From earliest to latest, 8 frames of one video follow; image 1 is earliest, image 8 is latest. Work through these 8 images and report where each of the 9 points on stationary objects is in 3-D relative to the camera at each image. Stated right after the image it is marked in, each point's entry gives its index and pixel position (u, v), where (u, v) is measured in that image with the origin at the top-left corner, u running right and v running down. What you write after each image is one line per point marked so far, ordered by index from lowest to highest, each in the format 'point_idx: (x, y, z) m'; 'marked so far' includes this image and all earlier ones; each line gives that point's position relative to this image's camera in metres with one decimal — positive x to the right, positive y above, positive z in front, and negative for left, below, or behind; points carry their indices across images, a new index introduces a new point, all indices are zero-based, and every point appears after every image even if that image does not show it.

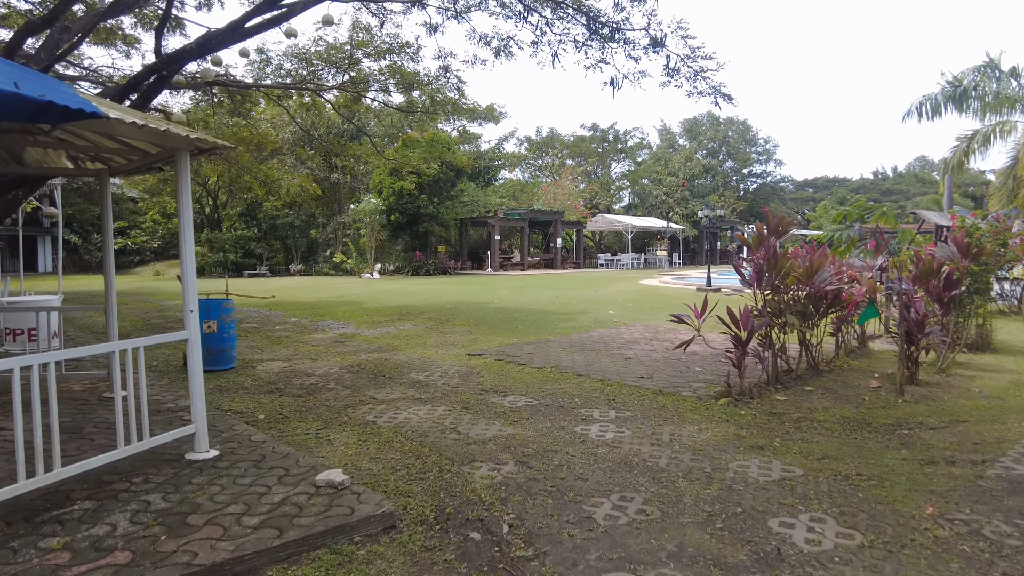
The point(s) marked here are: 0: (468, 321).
0: (-0.6, -0.5, +9.4) m
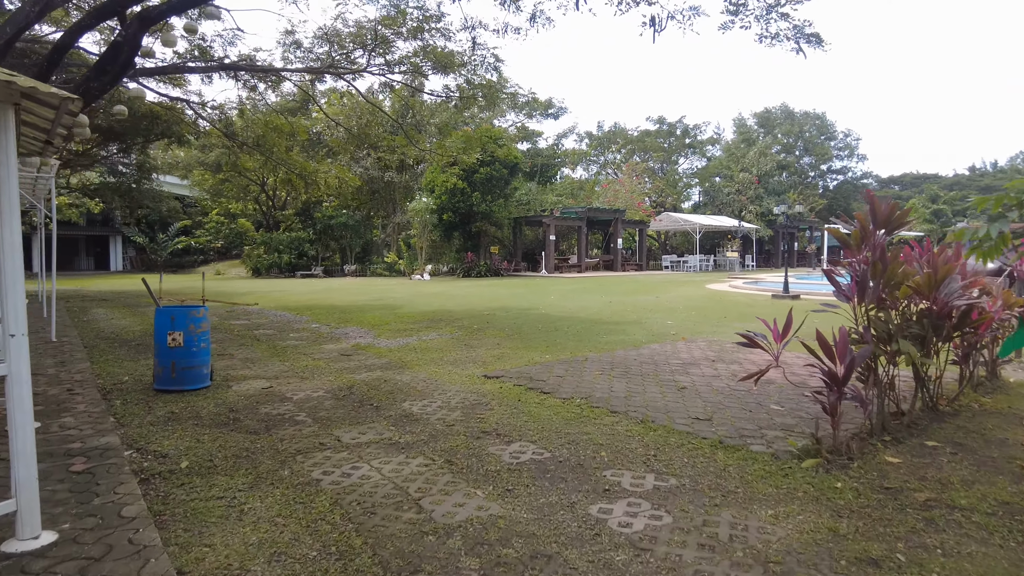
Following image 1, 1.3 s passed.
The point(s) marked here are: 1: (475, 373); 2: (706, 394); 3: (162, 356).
0: (-0.1, -0.5, +8.2) m
1: (-0.3, -0.7, +5.5) m
2: (+1.4, -0.7, +4.6) m
3: (-2.6, -0.5, +5.0) m
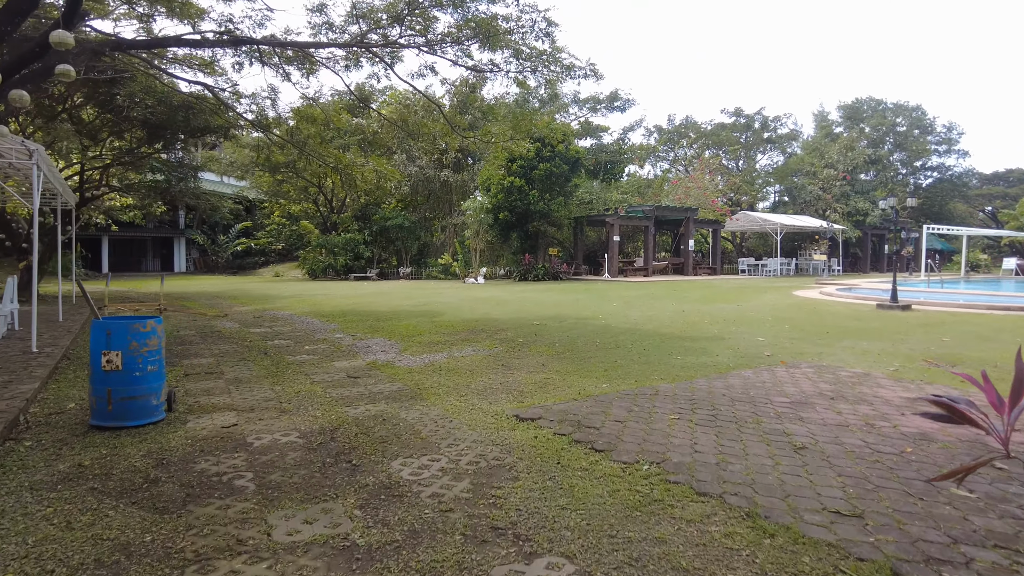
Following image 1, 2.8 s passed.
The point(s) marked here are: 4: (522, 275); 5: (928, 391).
0: (+0.4, -0.6, +6.8) m
1: (0.0, -0.8, +4.1) m
2: (+1.5, -0.8, +3.1) m
3: (-2.4, -0.5, +3.8) m
4: (+0.3, +0.4, +19.9) m
5: (+2.9, -0.7, +4.6) m
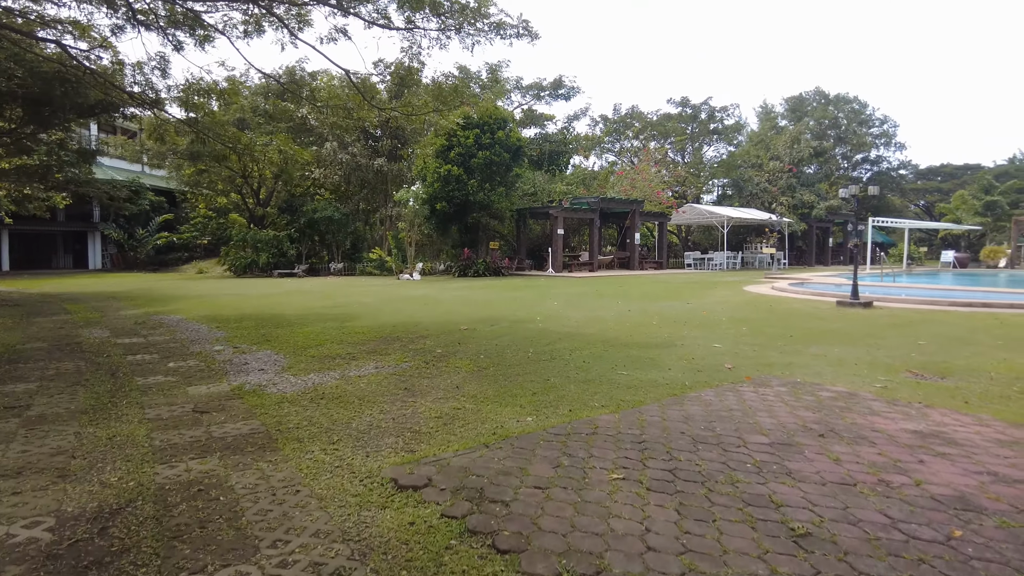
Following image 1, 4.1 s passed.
0: (-0.3, -0.6, +5.7) m
1: (-0.6, -0.8, +2.9) m
2: (+1.1, -0.8, +2.0) m
3: (-2.9, -0.6, +2.5) m
4: (-1.5, +0.5, +18.6) m
5: (+2.3, -0.7, +3.7) m
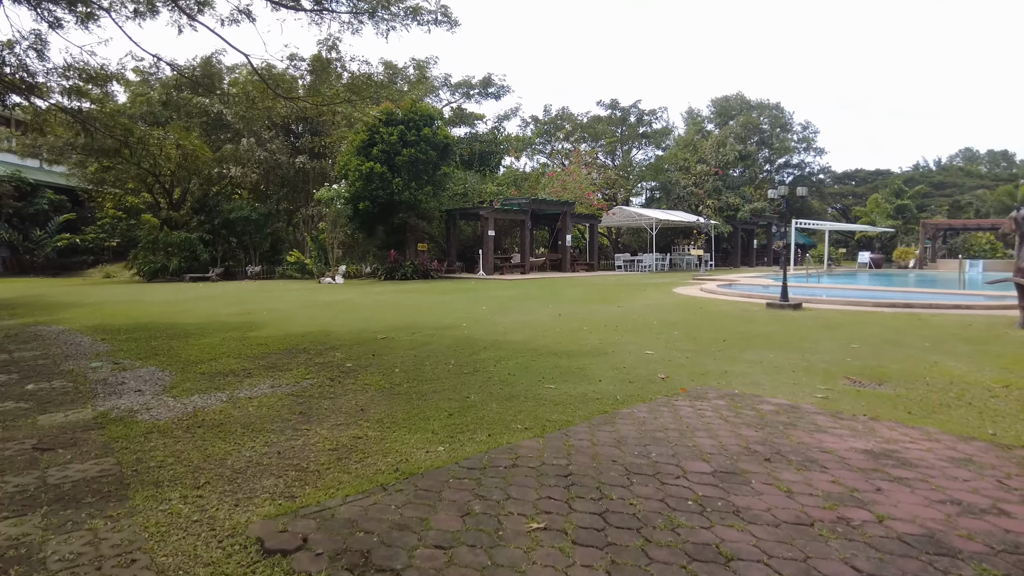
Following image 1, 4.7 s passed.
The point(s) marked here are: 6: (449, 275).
0: (-1.0, -0.7, +5.1) m
1: (-0.9, -0.8, +2.4) m
2: (+0.8, -0.9, +1.6) m
3: (-3.2, -0.7, +1.7) m
4: (-3.4, +0.4, +17.9) m
5: (+1.9, -0.7, +3.4) m
6: (-1.8, +0.4, +19.3) m
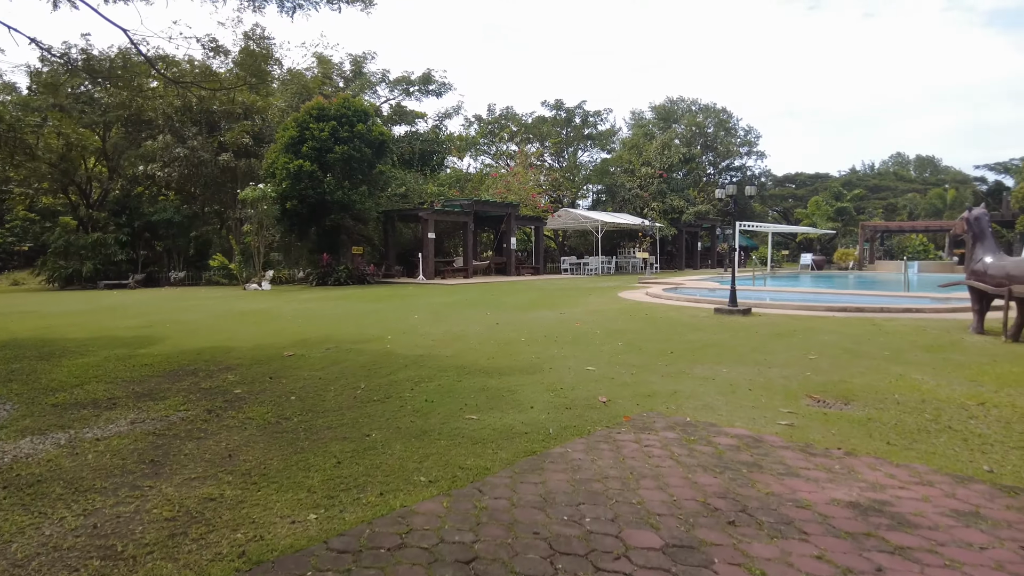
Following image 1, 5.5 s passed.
0: (-1.5, -0.7, +4.3) m
1: (-1.3, -0.9, +1.5) m
2: (+0.5, -0.9, +0.9) m
3: (-3.5, -0.7, +0.7) m
4: (-4.9, +0.2, +16.9) m
5: (+1.5, -0.8, +2.8) m
6: (-3.4, +0.2, +18.3) m
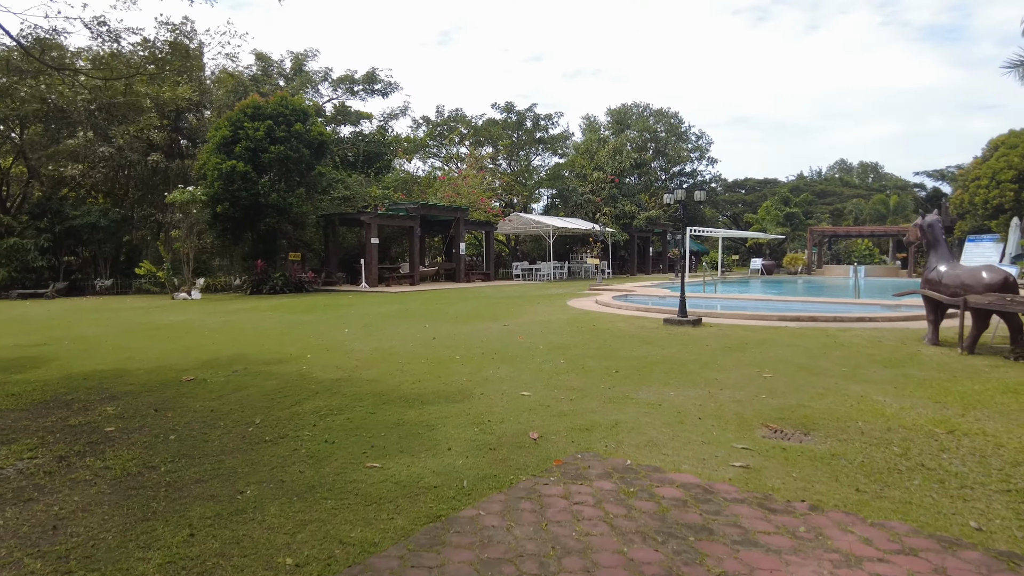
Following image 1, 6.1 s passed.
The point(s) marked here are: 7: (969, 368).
0: (-2.0, -0.9, +3.6) m
1: (-1.5, -1.0, +0.9) m
2: (+0.3, -1.0, +0.4) m
3: (-3.7, -0.8, -0.1) m
4: (-6.2, 0.0, +15.9) m
5: (+1.1, -0.9, +2.3) m
6: (-4.8, 0.0, +17.5) m
7: (+3.9, -0.7, +5.6) m
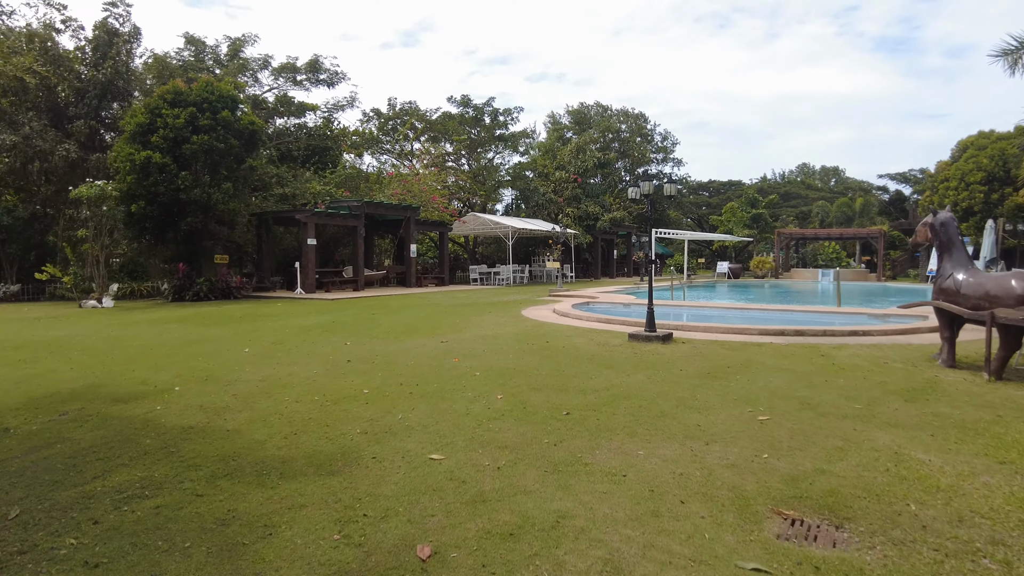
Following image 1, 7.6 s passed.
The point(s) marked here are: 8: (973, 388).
0: (-2.4, -0.9, +2.1) m
1: (-1.8, -1.1, -0.6) m
2: (0.0, -1.1, -1.0) m
3: (-3.9, -0.9, -1.7) m
4: (-7.2, -0.1, +14.2) m
5: (+0.8, -1.0, +1.0) m
6: (-5.9, -0.1, +15.9) m
7: (+3.4, -0.8, +4.5) m
8: (+3.5, -0.7, +5.0) m
